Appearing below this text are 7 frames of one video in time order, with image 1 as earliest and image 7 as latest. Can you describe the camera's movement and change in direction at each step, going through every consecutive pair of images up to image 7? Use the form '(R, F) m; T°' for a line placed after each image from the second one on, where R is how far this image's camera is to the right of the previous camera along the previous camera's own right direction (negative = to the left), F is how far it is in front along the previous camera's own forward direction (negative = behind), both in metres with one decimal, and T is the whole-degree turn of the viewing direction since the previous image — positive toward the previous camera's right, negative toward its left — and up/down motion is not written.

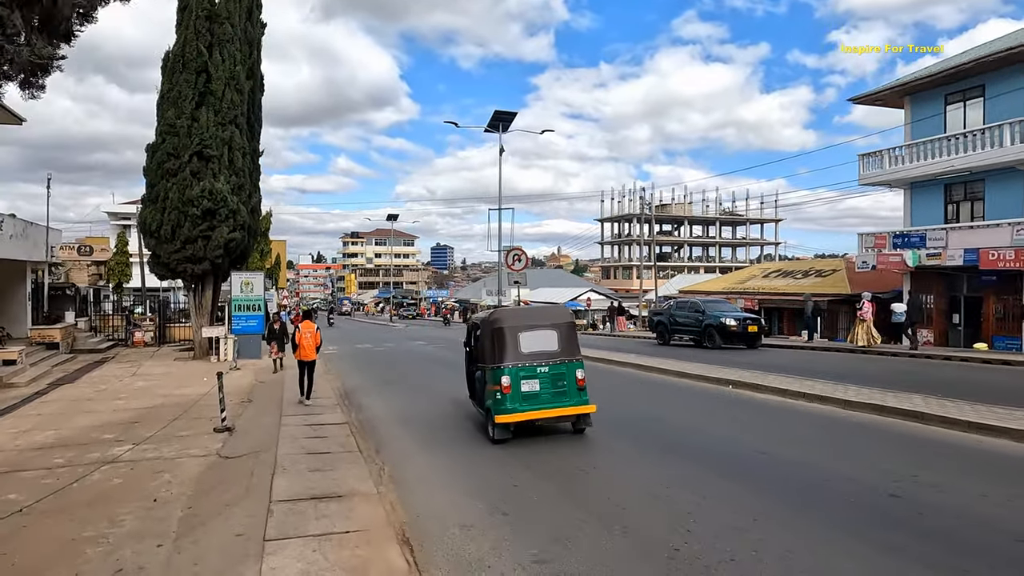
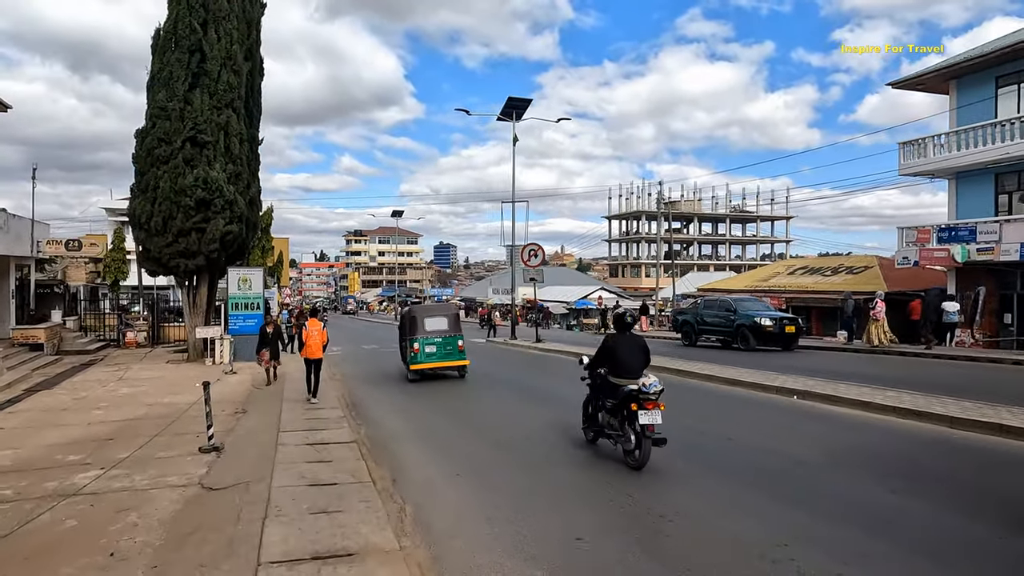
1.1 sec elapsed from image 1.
(-0.5, +1.6) m; 0°
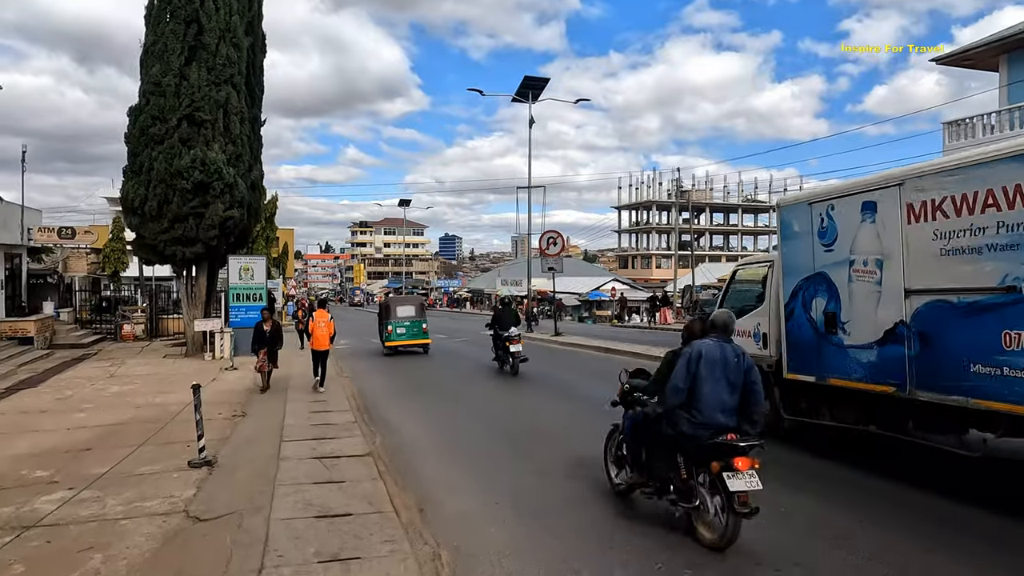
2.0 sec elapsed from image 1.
(-0.4, +1.3) m; 0°
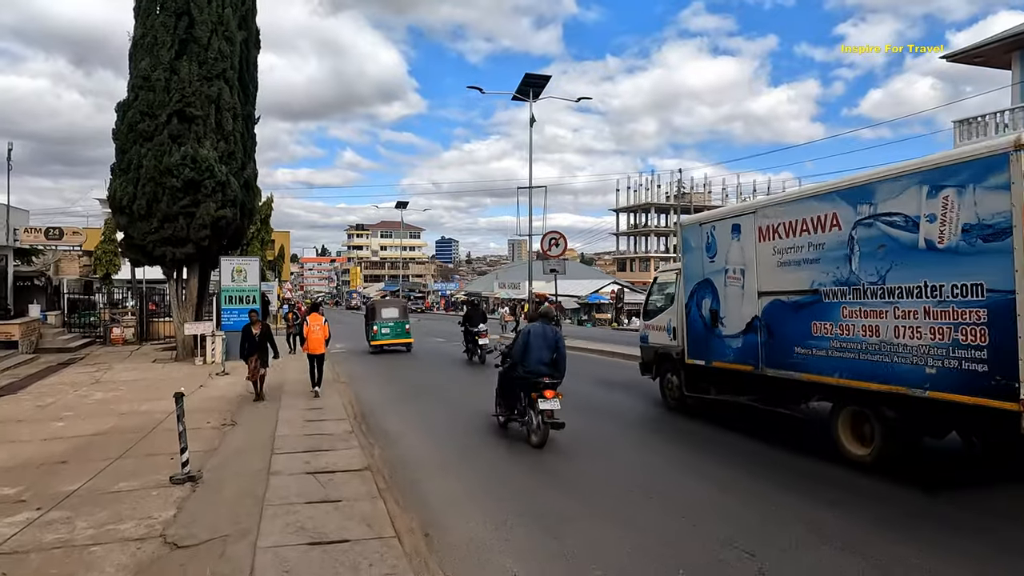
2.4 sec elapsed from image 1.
(-0.1, +0.6) m; 0°
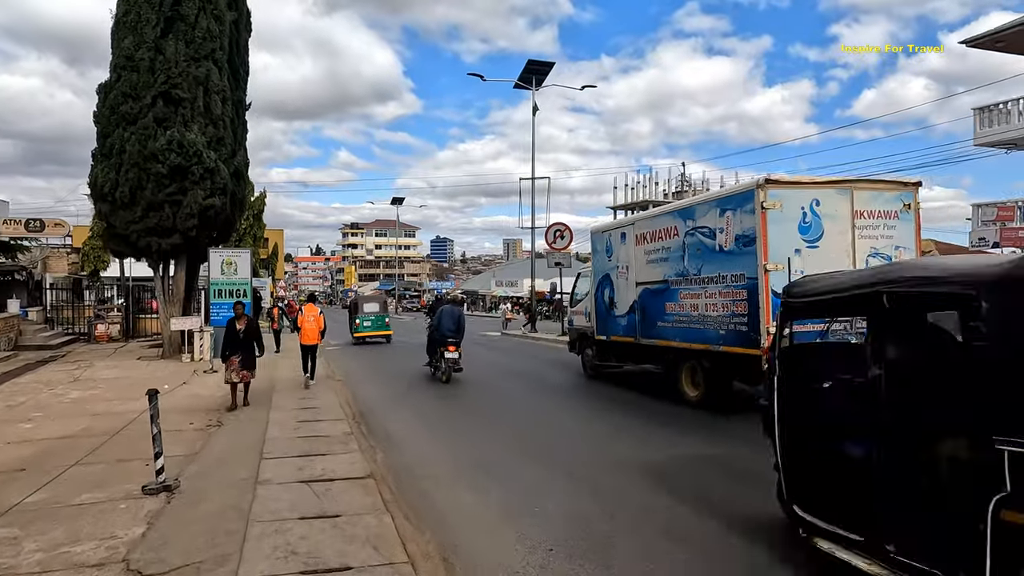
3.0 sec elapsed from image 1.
(-0.3, +0.9) m; 0°
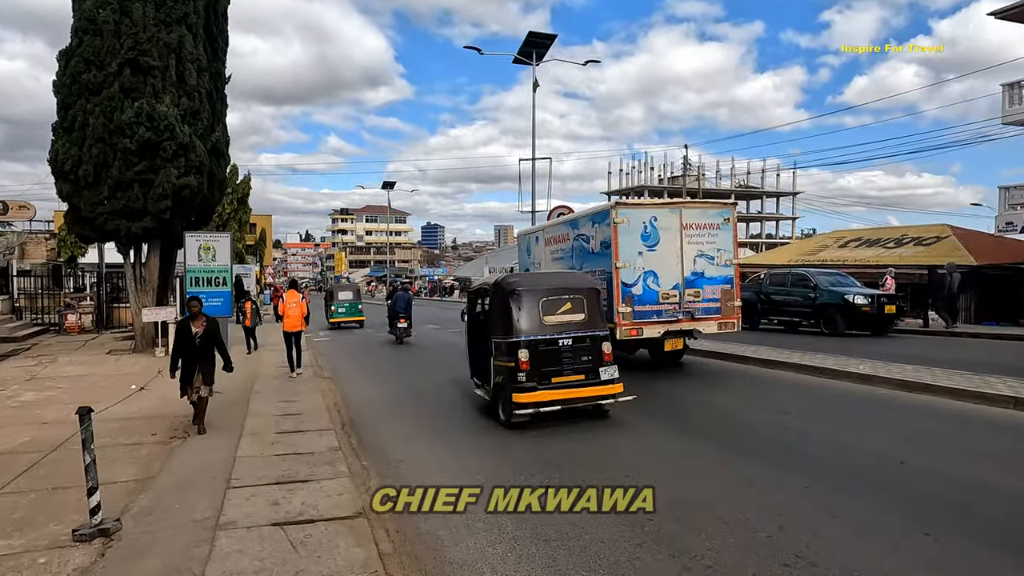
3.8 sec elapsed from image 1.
(-0.3, +1.3) m; +1°
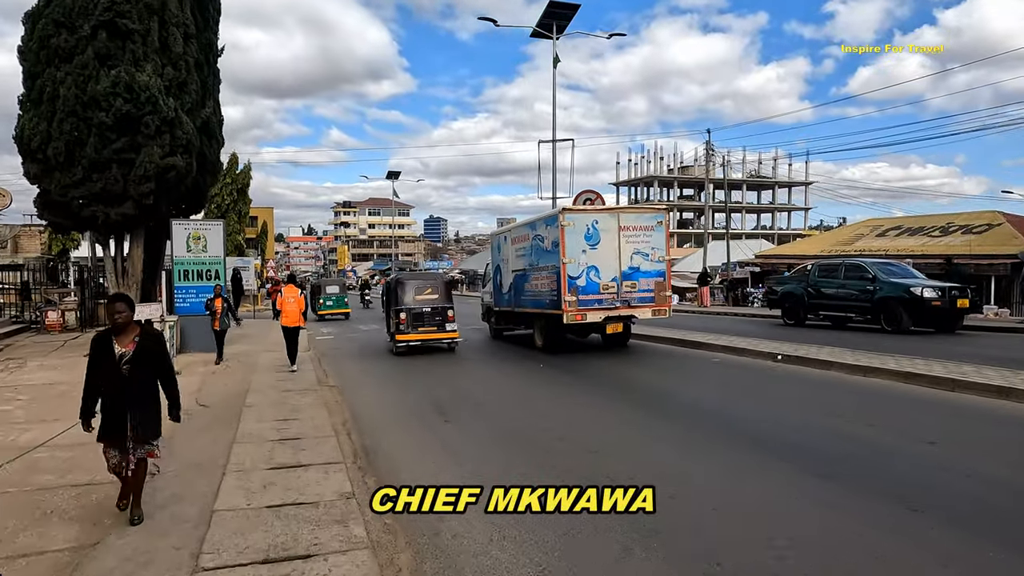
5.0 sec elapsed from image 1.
(-0.5, +1.7) m; 0°
